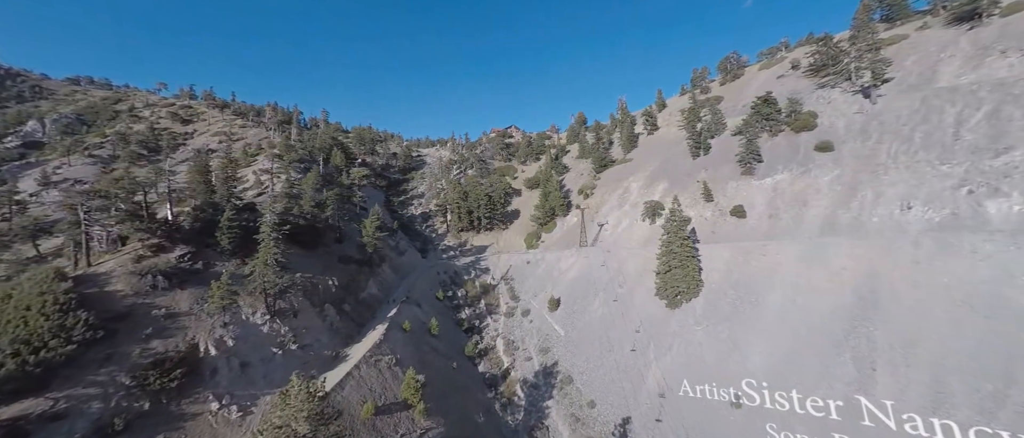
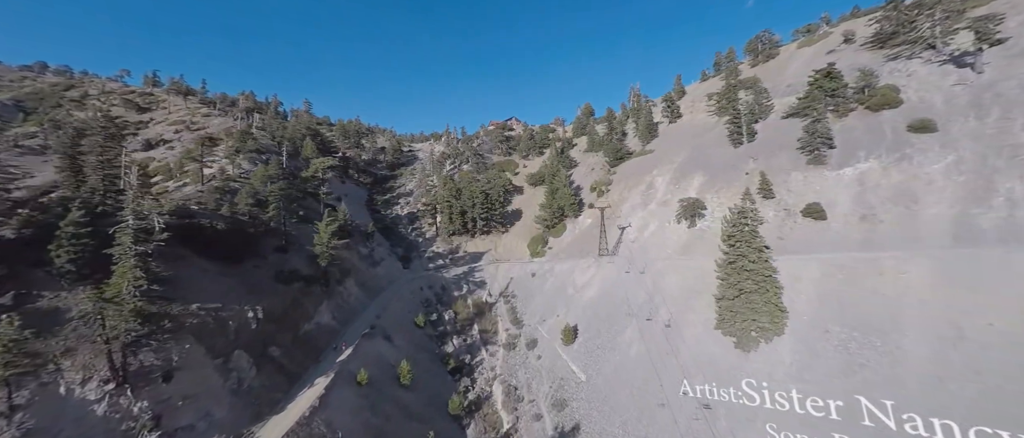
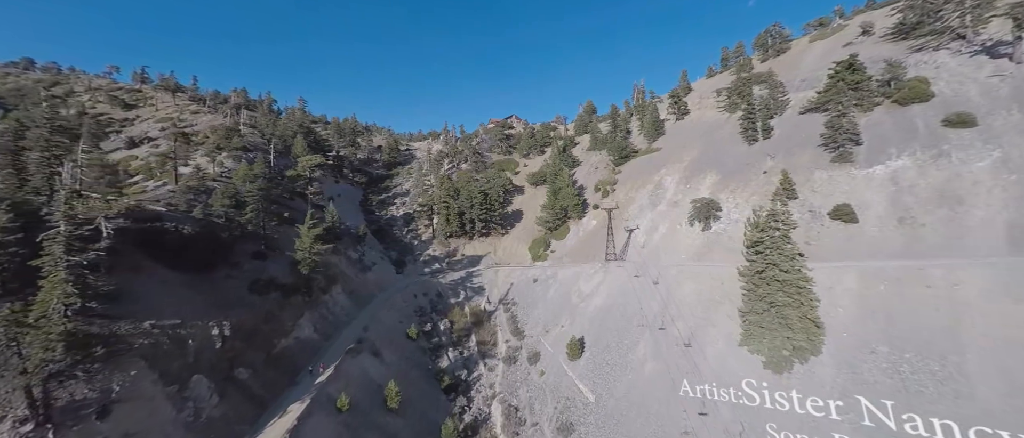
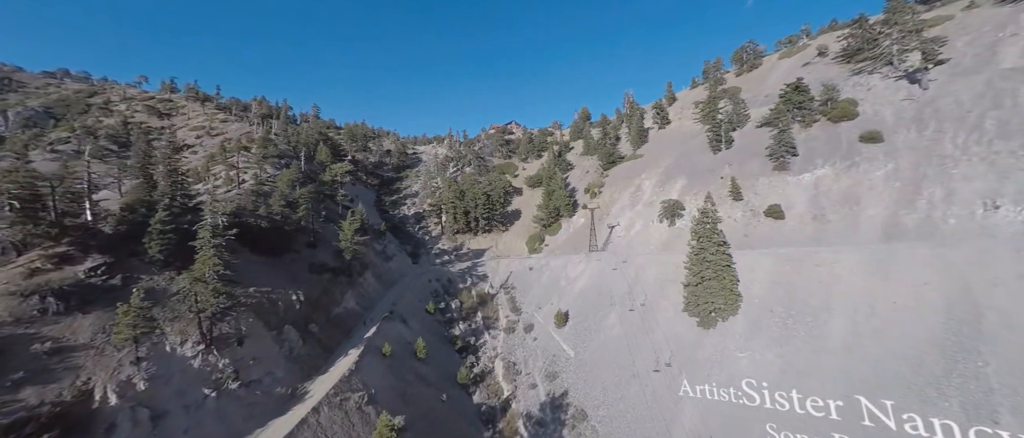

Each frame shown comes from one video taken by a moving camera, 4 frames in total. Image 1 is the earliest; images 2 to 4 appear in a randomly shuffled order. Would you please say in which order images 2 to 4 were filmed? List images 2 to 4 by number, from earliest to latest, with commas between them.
4, 2, 3
